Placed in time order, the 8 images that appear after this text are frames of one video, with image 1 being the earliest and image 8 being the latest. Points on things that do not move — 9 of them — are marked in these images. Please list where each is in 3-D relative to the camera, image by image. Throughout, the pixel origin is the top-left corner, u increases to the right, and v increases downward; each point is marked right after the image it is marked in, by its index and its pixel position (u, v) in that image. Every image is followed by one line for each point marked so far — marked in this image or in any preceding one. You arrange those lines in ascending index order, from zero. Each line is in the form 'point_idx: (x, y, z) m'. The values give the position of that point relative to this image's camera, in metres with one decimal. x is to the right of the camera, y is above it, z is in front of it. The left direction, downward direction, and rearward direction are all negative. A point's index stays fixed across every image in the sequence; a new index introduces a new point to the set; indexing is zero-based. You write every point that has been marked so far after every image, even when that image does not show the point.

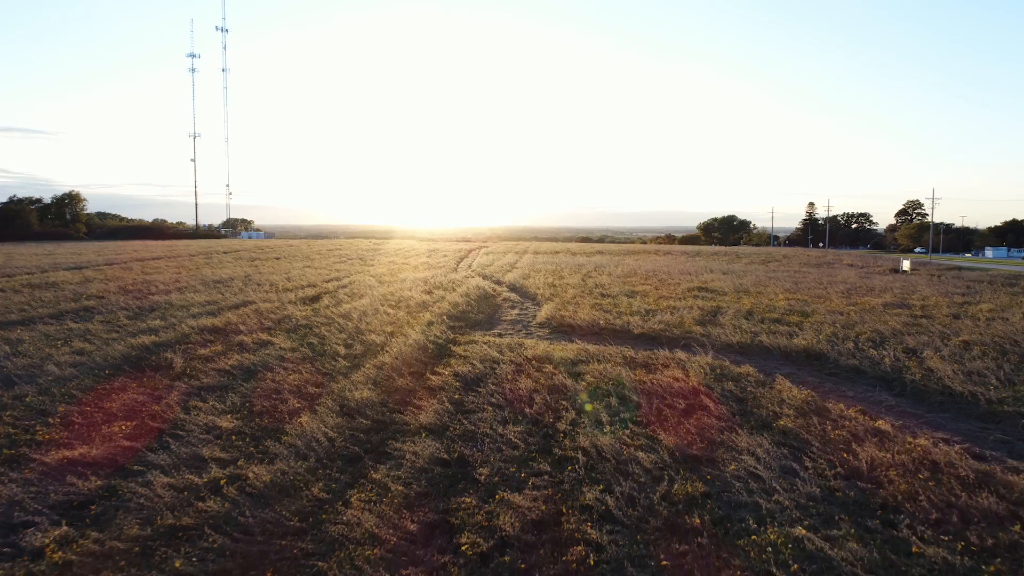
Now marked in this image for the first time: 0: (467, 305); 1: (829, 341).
0: (-0.8, -0.3, +18.5) m
1: (+4.1, -0.7, +13.2) m
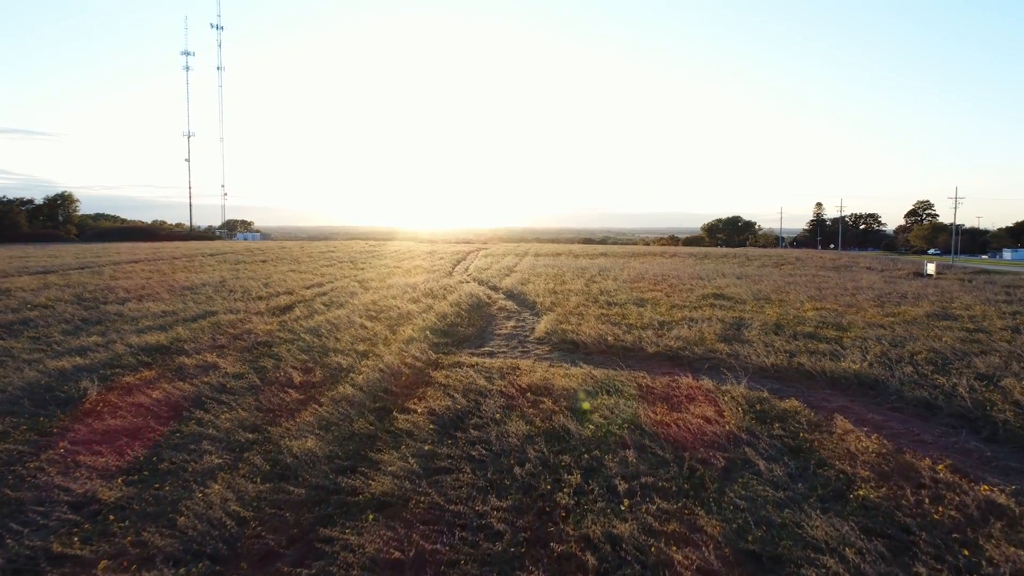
0: (-0.9, -0.5, +16.4) m
1: (+4.0, -0.8, +11.1) m
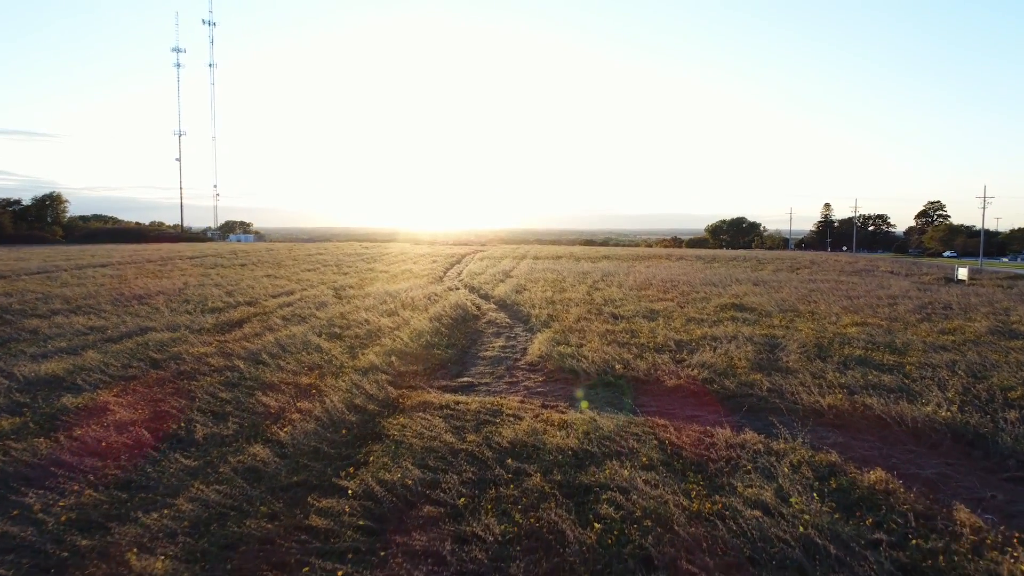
0: (-1.1, -0.6, +13.8) m
1: (+3.8, -1.0, +8.5) m
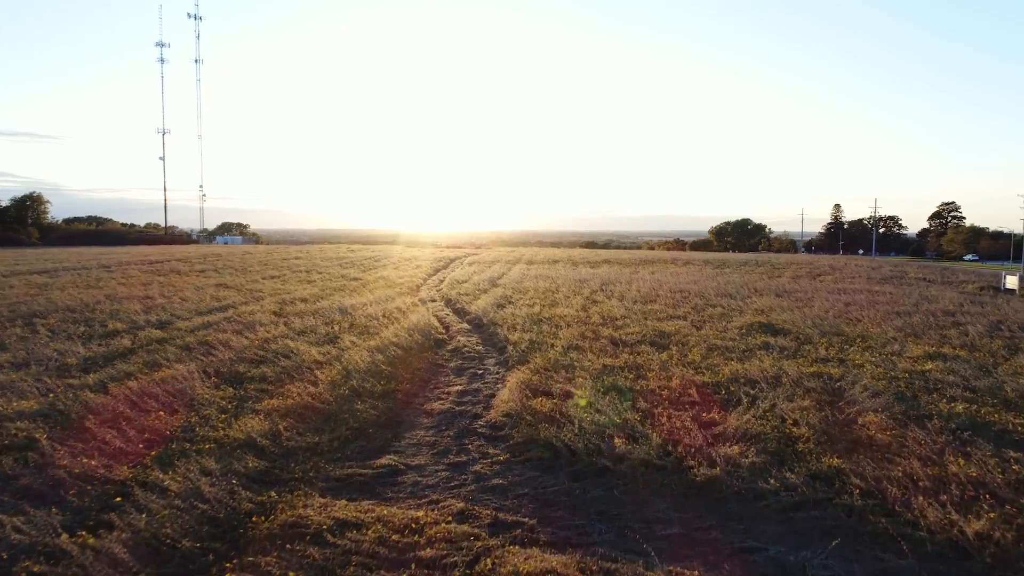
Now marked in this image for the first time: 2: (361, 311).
0: (-1.4, -0.9, +10.3) m
1: (+3.5, -1.2, +5.0) m
2: (-2.6, -0.4, +17.5) m
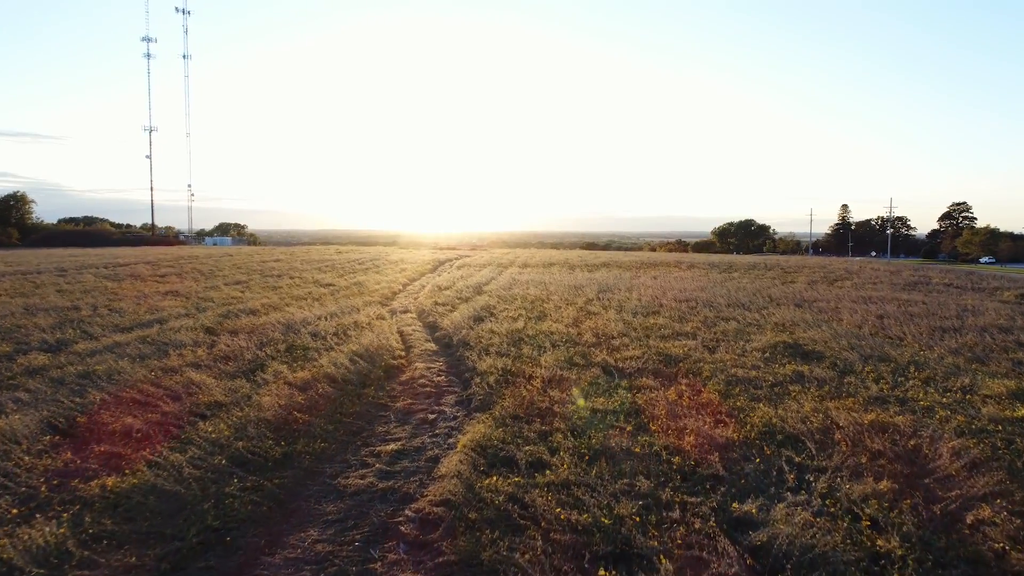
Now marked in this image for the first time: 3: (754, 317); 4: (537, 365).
0: (-1.7, -1.0, +7.6) m
1: (+3.1, -1.4, +2.3) m
2: (-2.9, -0.5, +14.8) m
3: (+4.0, -0.5, +17.1) m
4: (+0.3, -0.8, +11.1) m
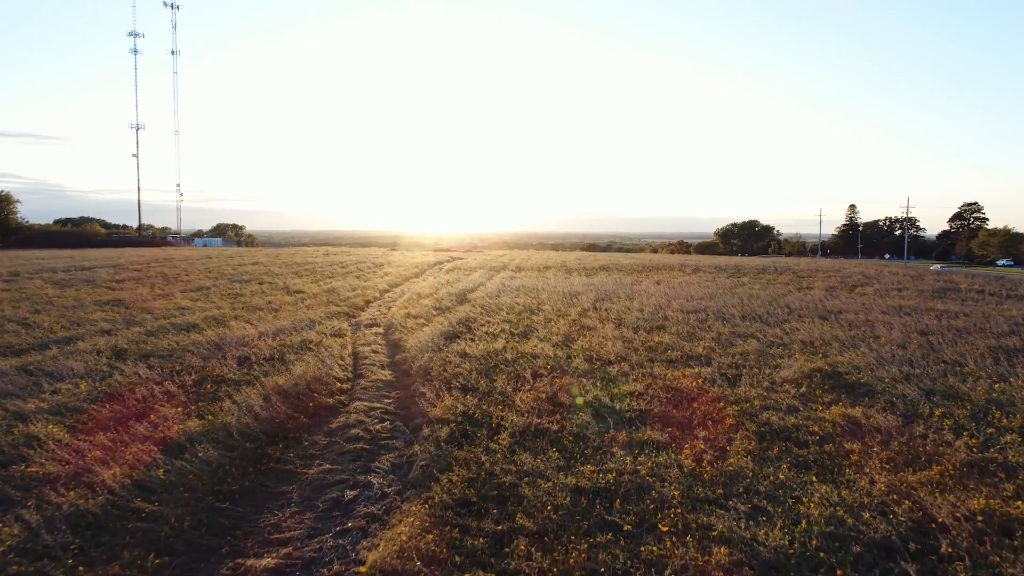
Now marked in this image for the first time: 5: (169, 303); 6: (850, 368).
0: (-2.0, -1.2, +5.1) m
1: (+2.8, -1.5, -0.2) m
2: (-3.2, -0.7, +12.3) m
3: (+3.7, -0.6, +14.5) m
4: (0.0, -1.0, +8.6) m
5: (-6.6, -0.3, +19.8) m
6: (+3.7, -0.9, +11.1) m
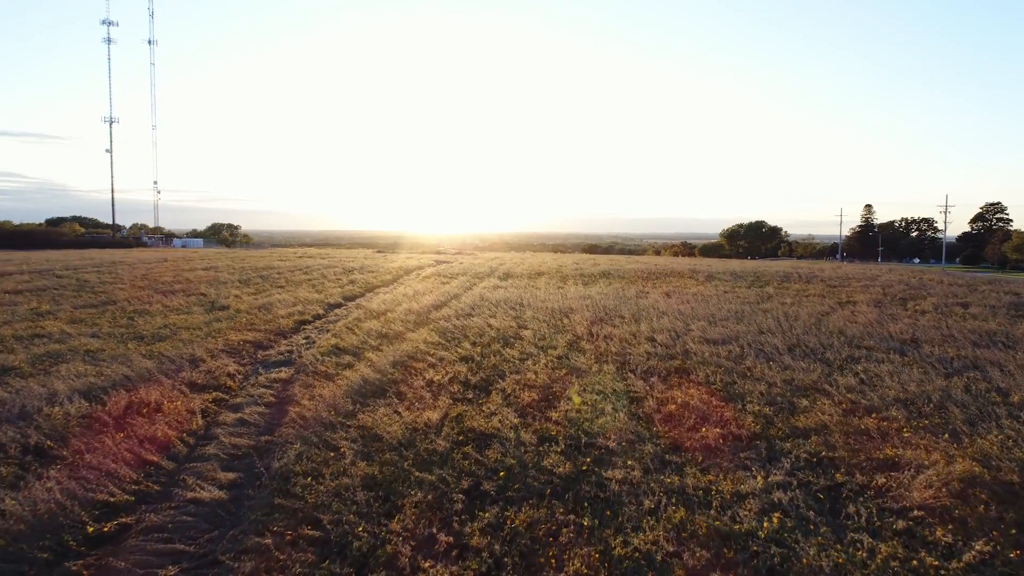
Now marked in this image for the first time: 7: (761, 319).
0: (-2.5, -1.5, +0.5) m
1: (+2.3, -1.8, -4.9) m
2: (-3.6, -1.0, +7.7) m
3: (+3.3, -0.9, +9.9) m
4: (-0.5, -1.3, +3.9) m
5: (-7.0, -0.6, +15.2) m
6: (+3.2, -1.2, +6.5) m
7: (+4.2, -0.5, +17.4) m
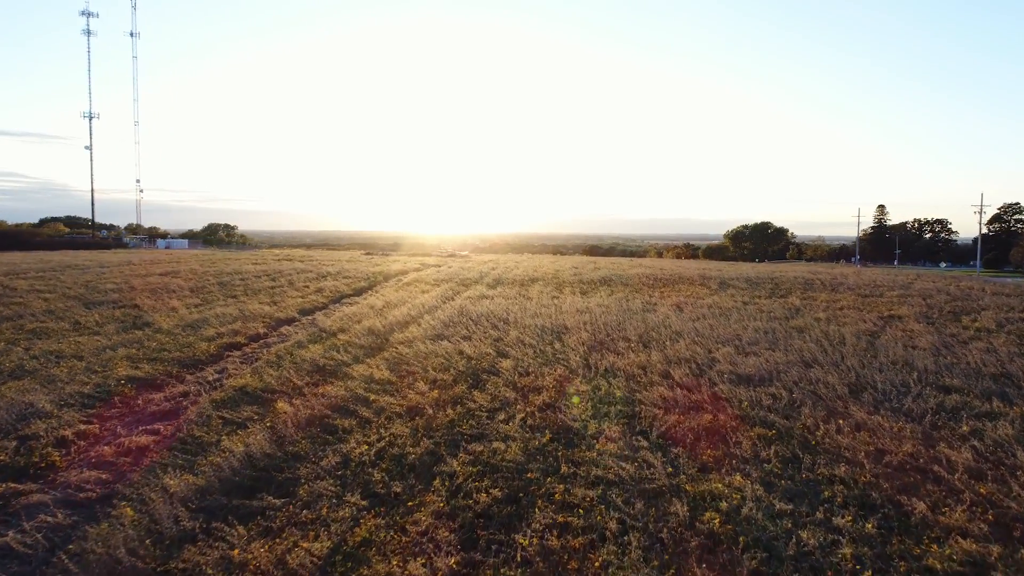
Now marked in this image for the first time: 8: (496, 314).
0: (-2.8, -1.7, -2.8) m
1: (+2.0, -2.0, -8.2) m
2: (-3.9, -1.2, +4.3) m
3: (+3.0, -1.2, +6.6) m
4: (-0.8, -1.5, +0.6) m
5: (-7.3, -0.8, +11.9) m
6: (+2.9, -1.4, +3.1) m
7: (+3.9, -0.7, +14.0) m
8: (-0.3, -0.5, +18.5) m
